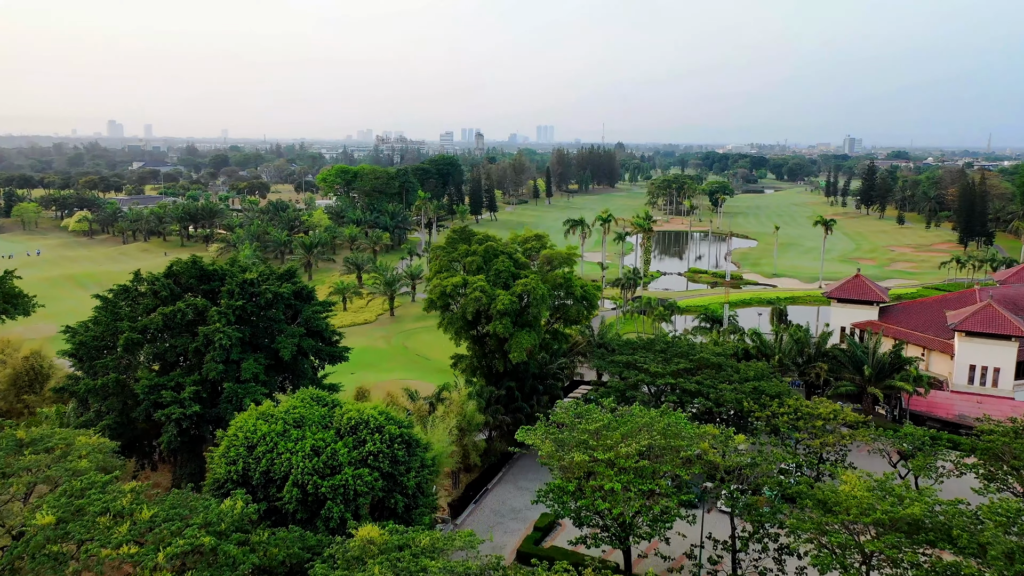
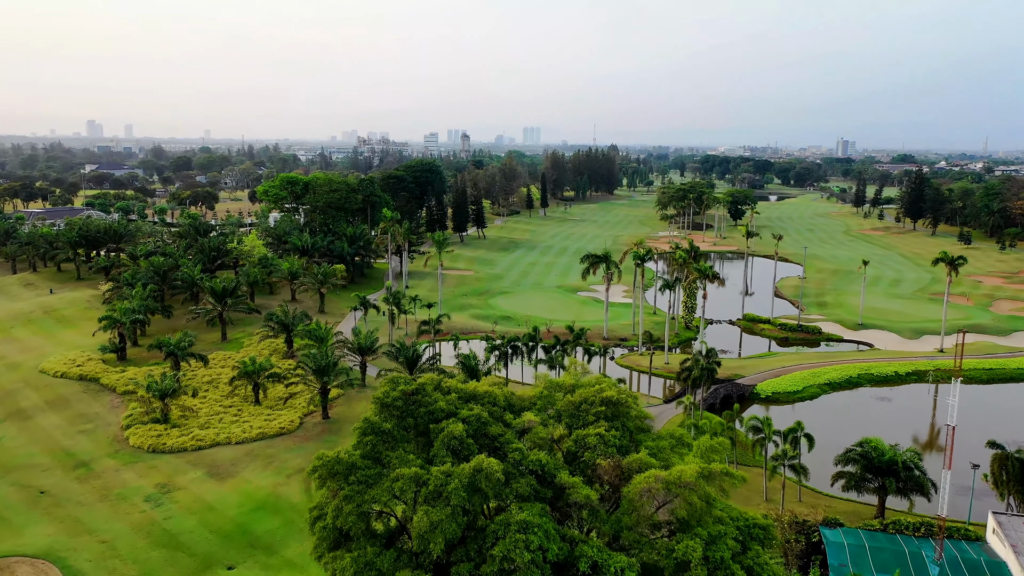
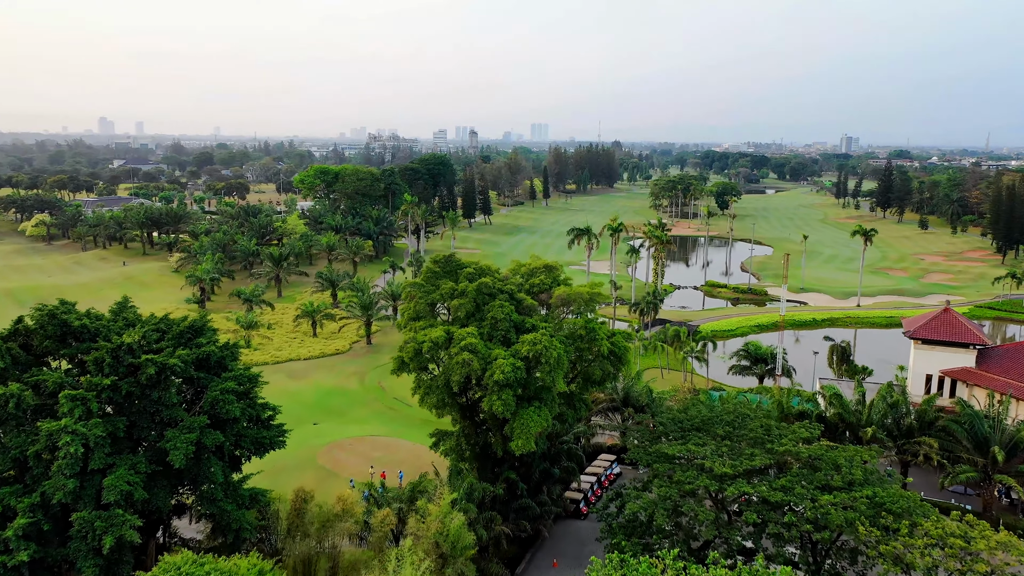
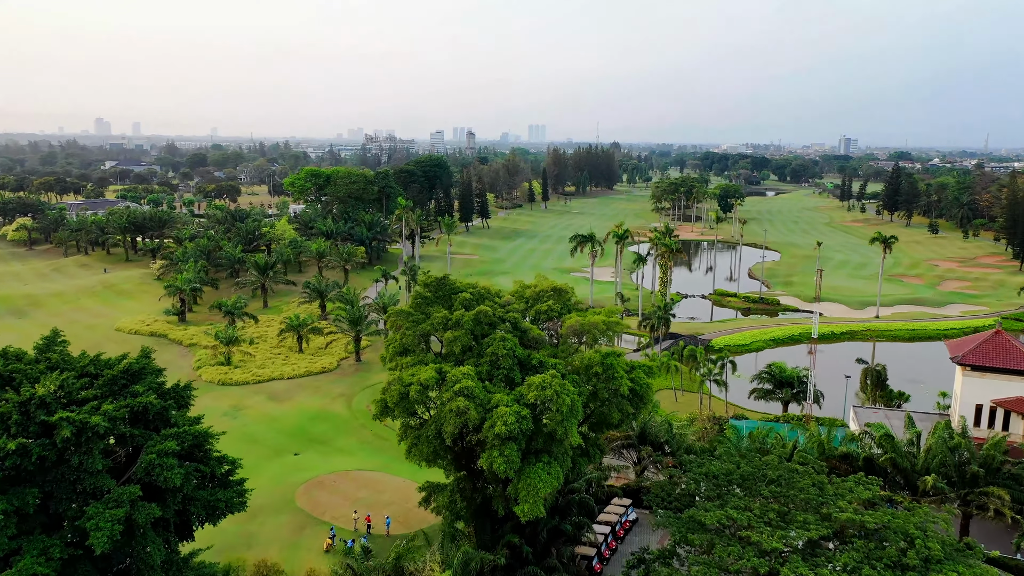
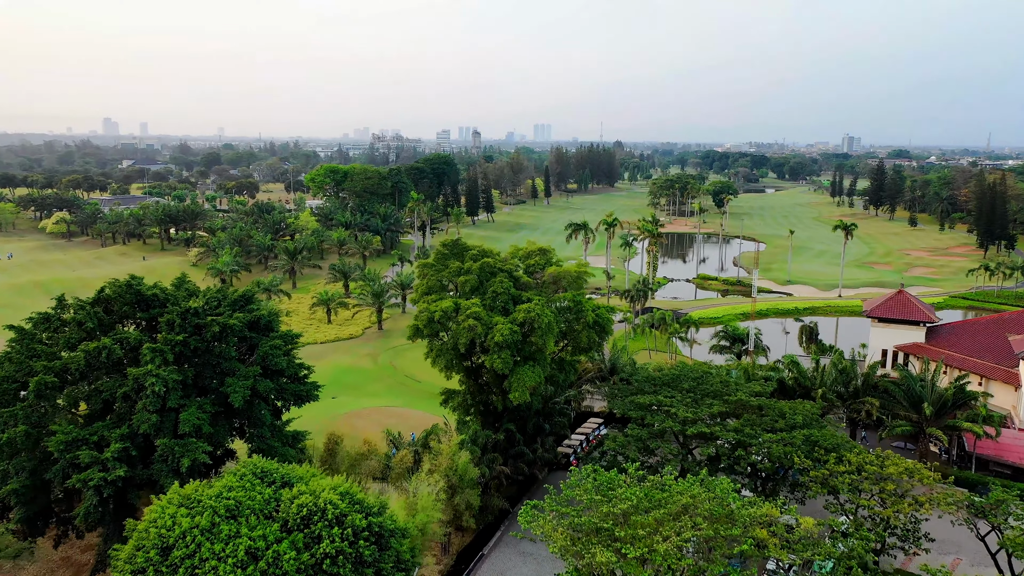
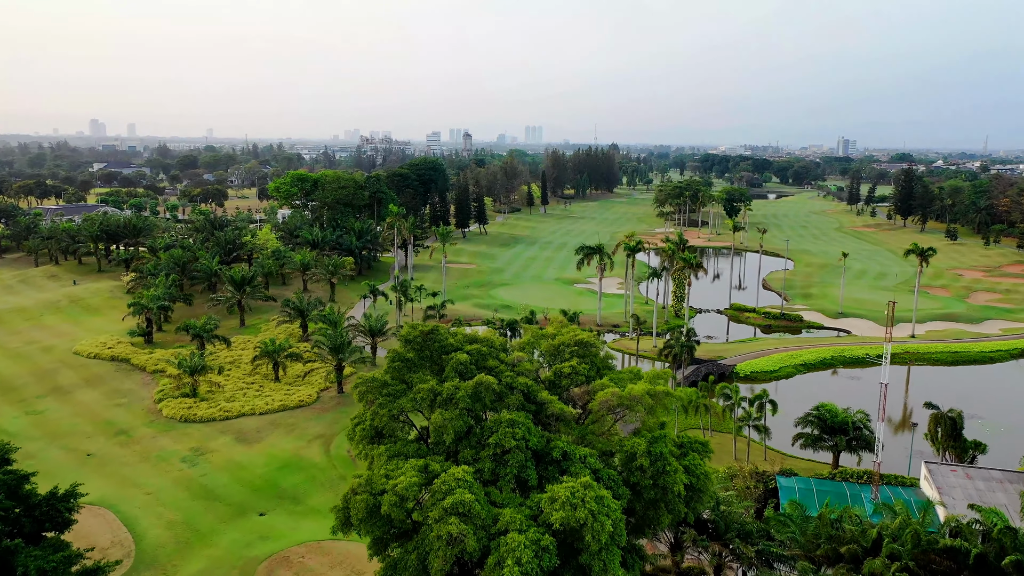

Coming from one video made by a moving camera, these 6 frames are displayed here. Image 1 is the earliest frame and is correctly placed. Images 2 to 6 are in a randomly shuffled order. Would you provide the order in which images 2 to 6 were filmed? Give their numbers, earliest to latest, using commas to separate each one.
5, 3, 4, 6, 2
